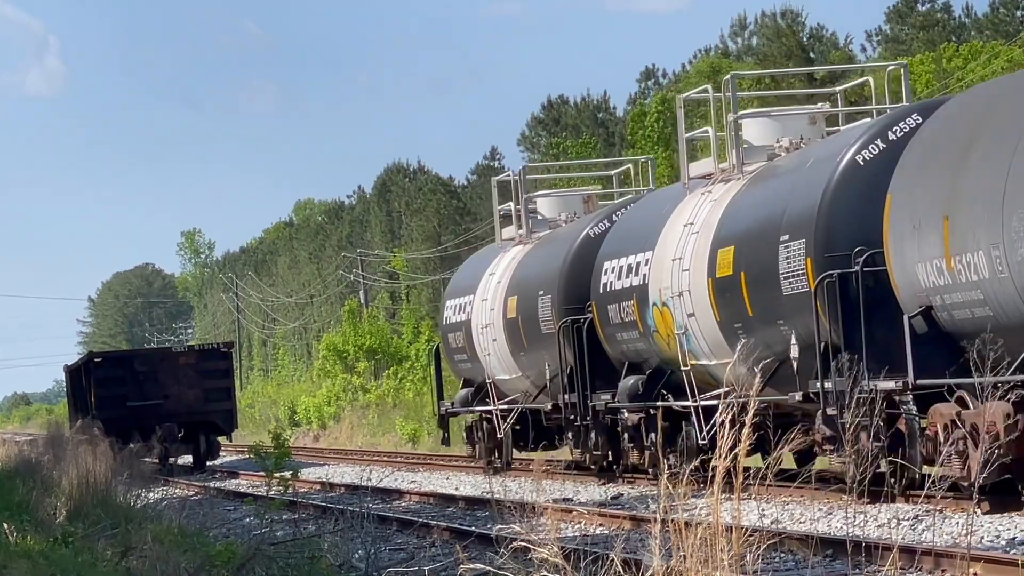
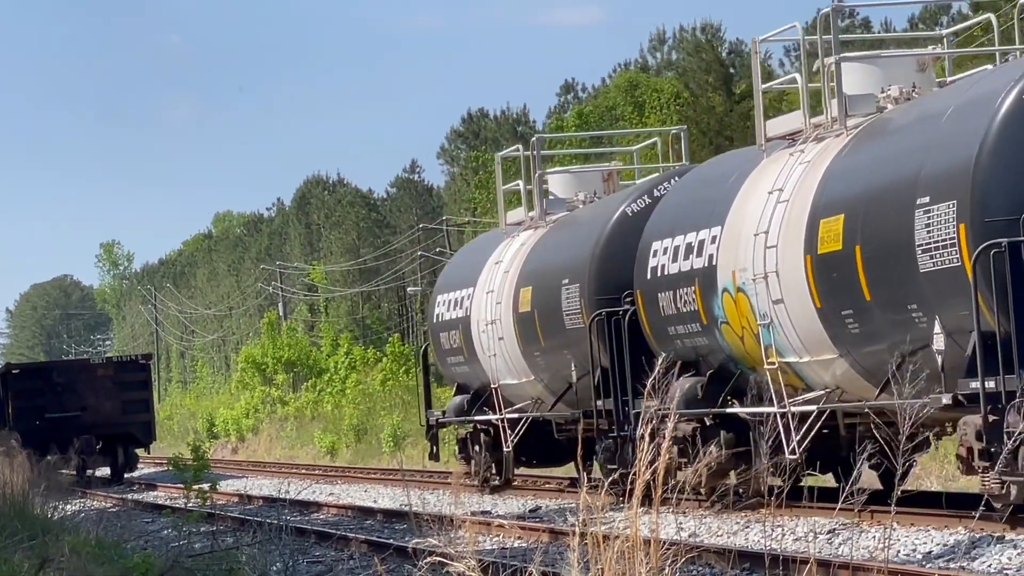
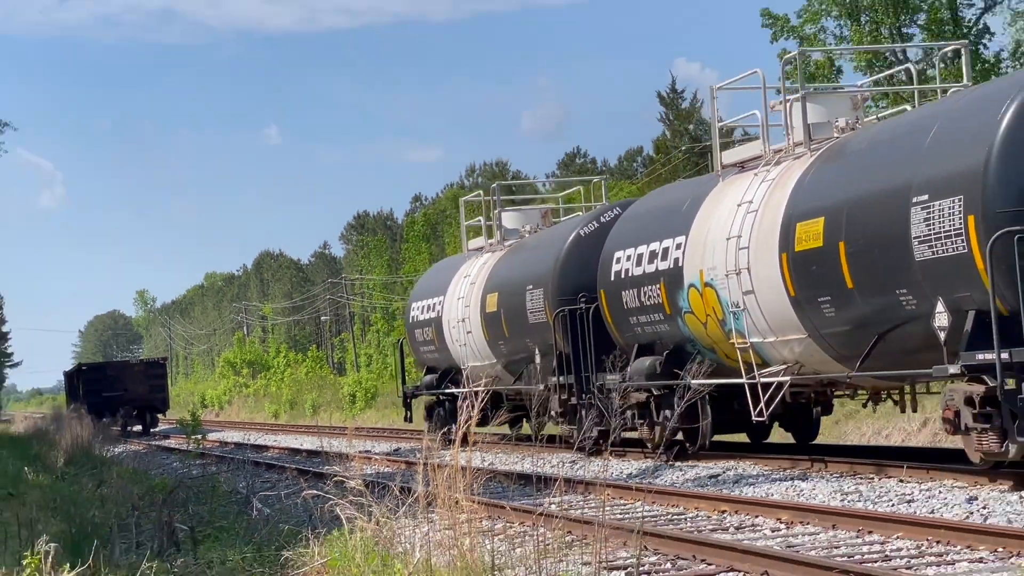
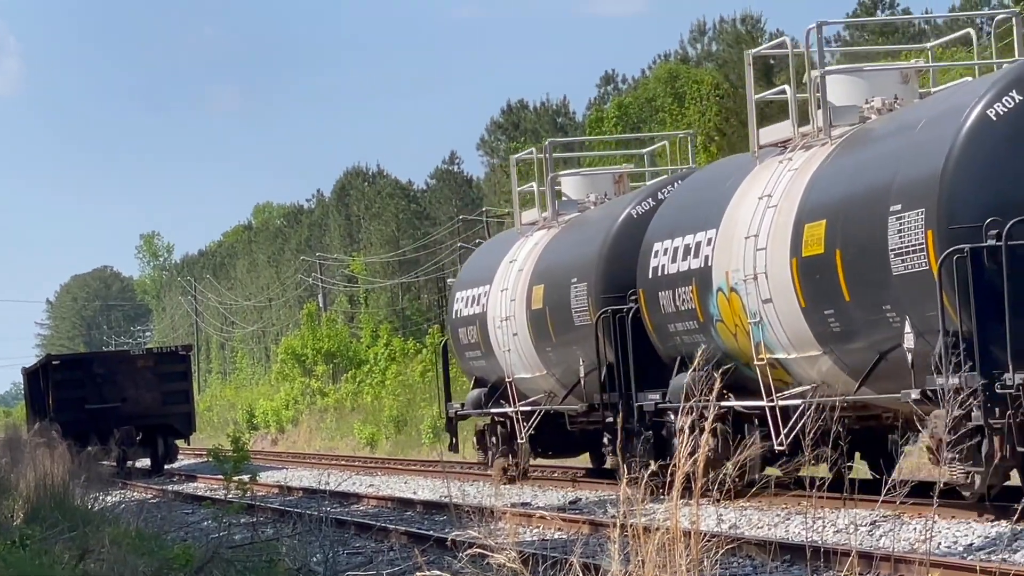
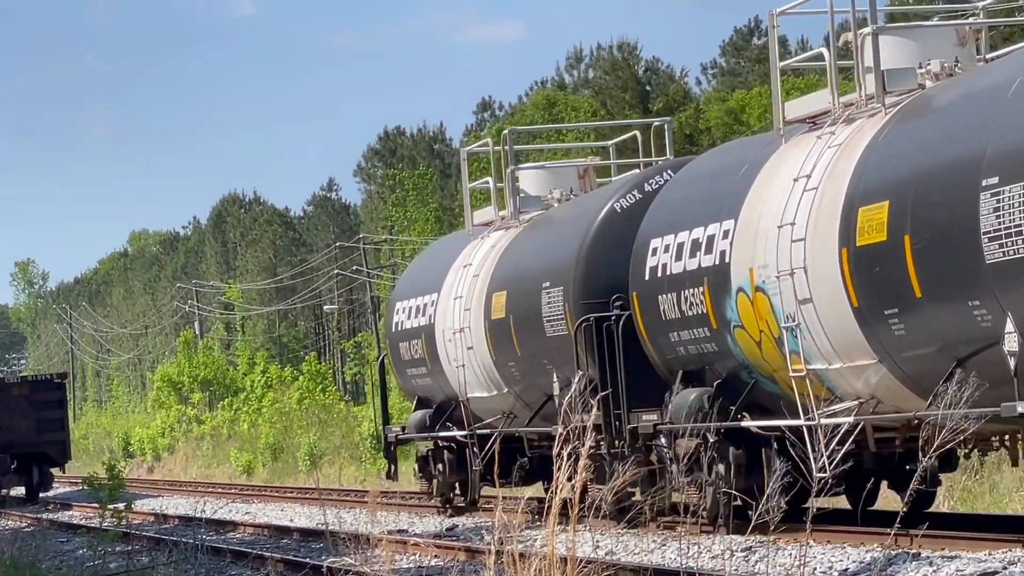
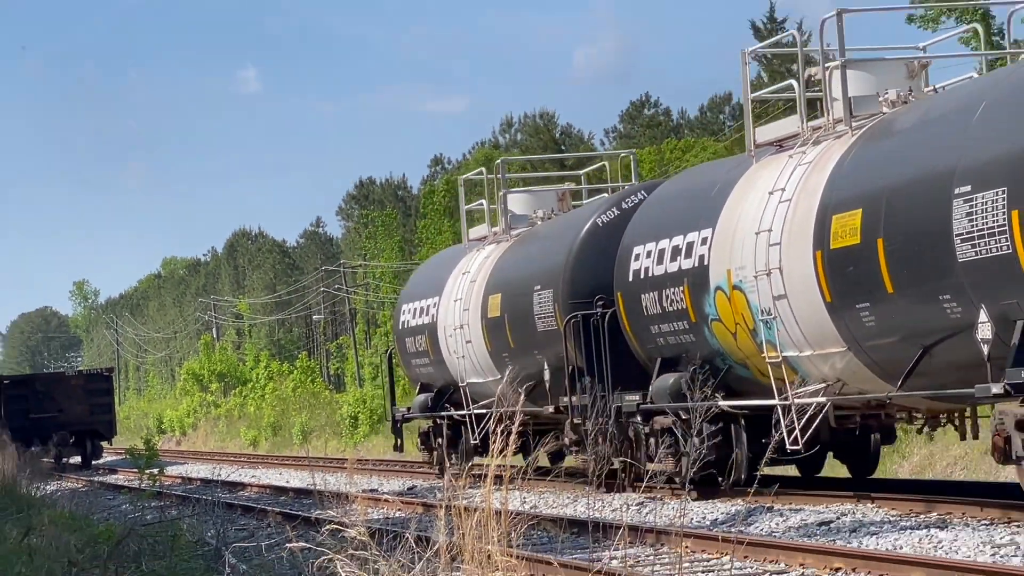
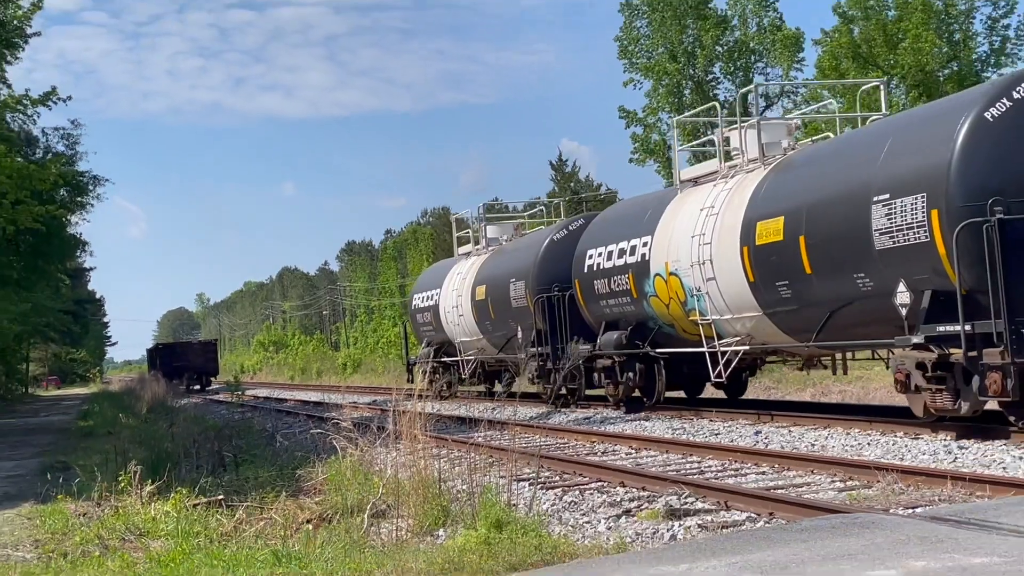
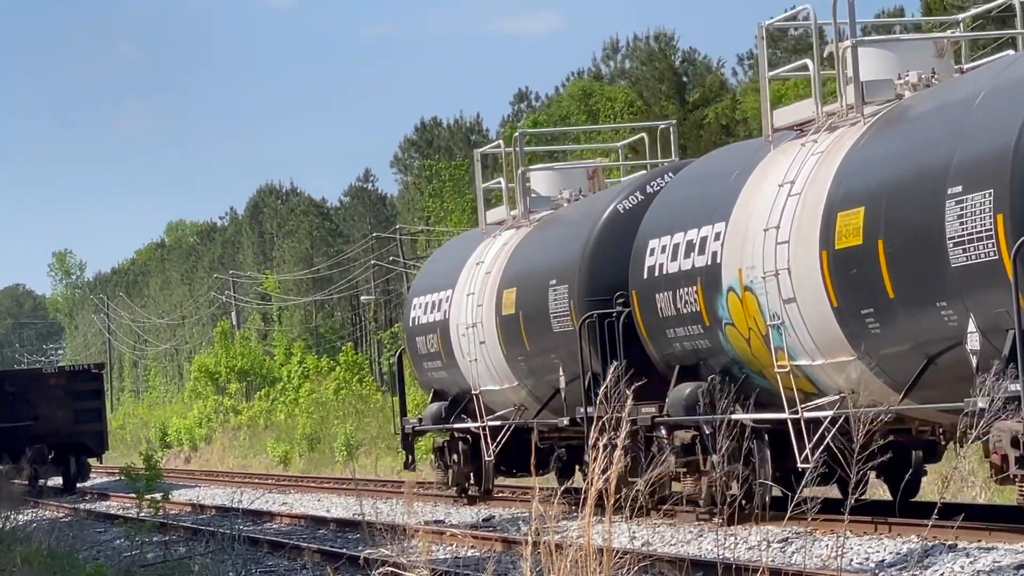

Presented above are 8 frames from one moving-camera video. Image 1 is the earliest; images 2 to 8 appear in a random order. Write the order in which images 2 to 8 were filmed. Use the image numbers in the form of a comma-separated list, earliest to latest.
4, 2, 8, 5, 6, 3, 7
